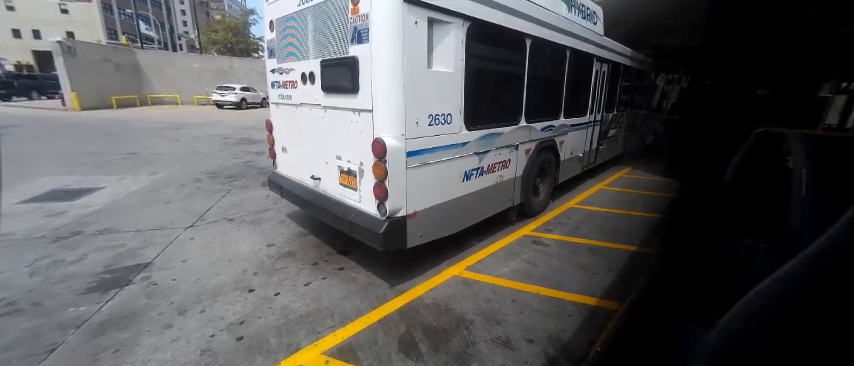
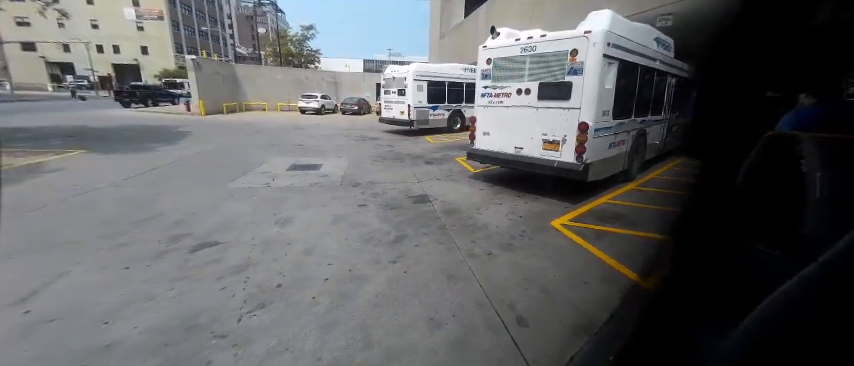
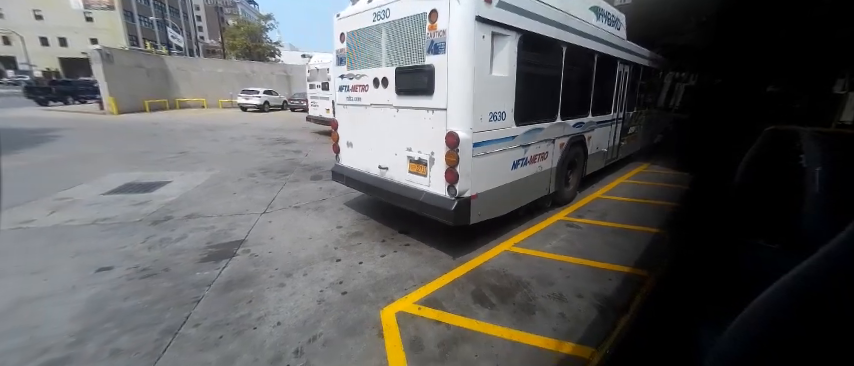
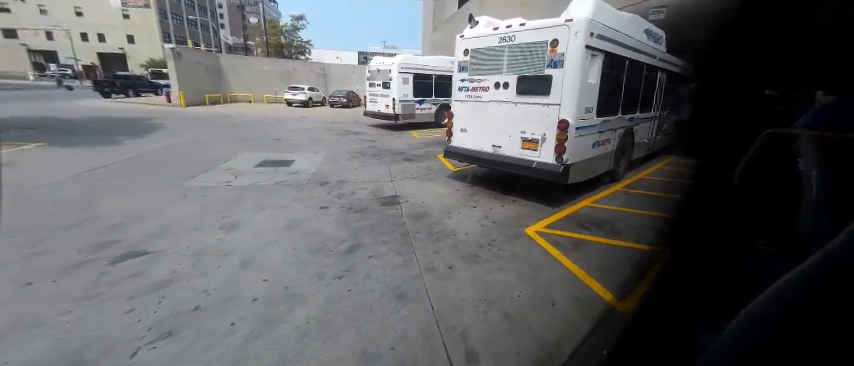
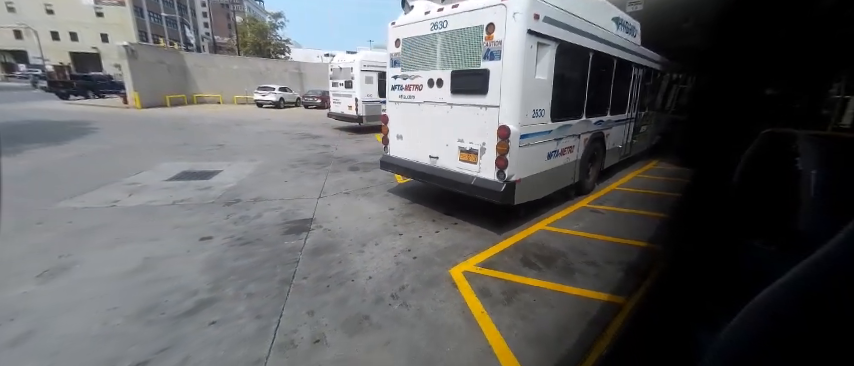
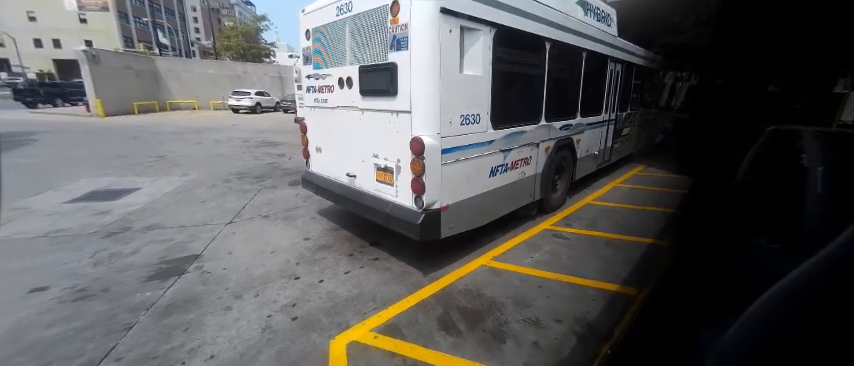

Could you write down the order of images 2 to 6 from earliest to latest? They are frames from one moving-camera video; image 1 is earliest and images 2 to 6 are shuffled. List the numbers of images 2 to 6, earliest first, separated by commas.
6, 3, 5, 4, 2
